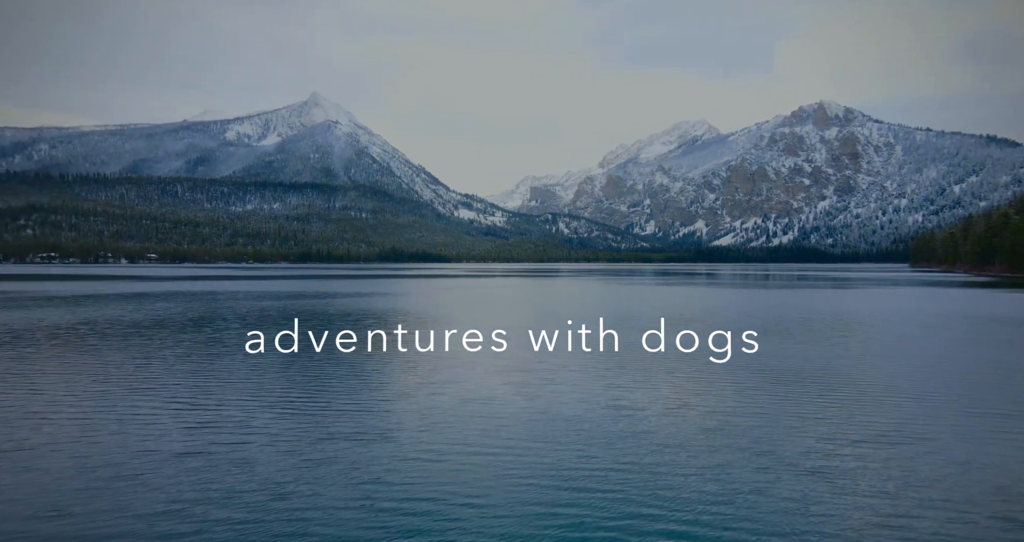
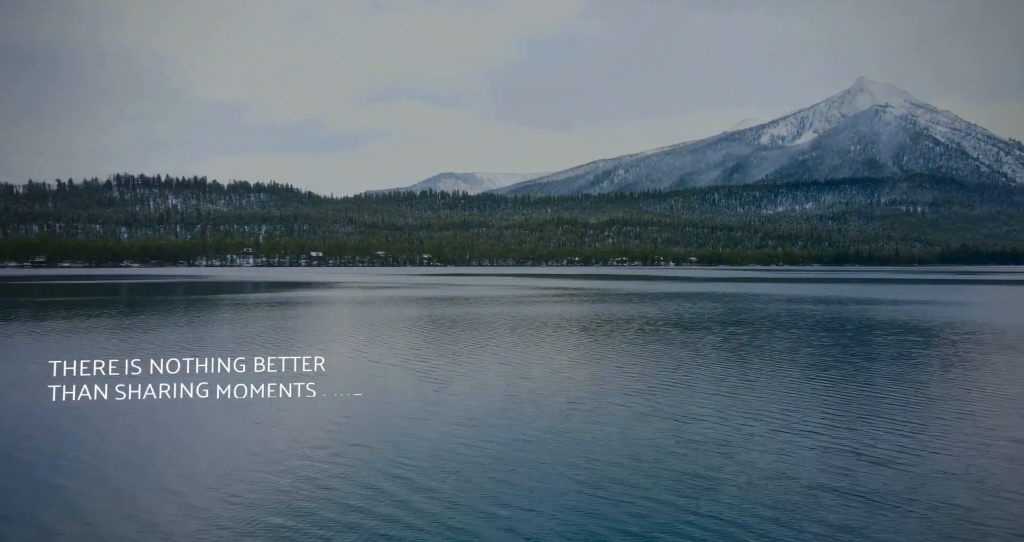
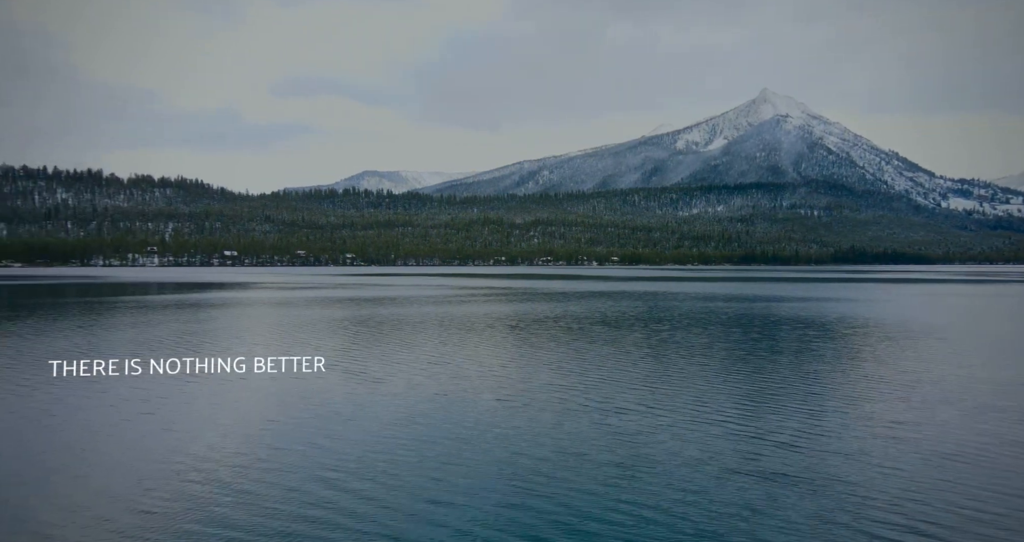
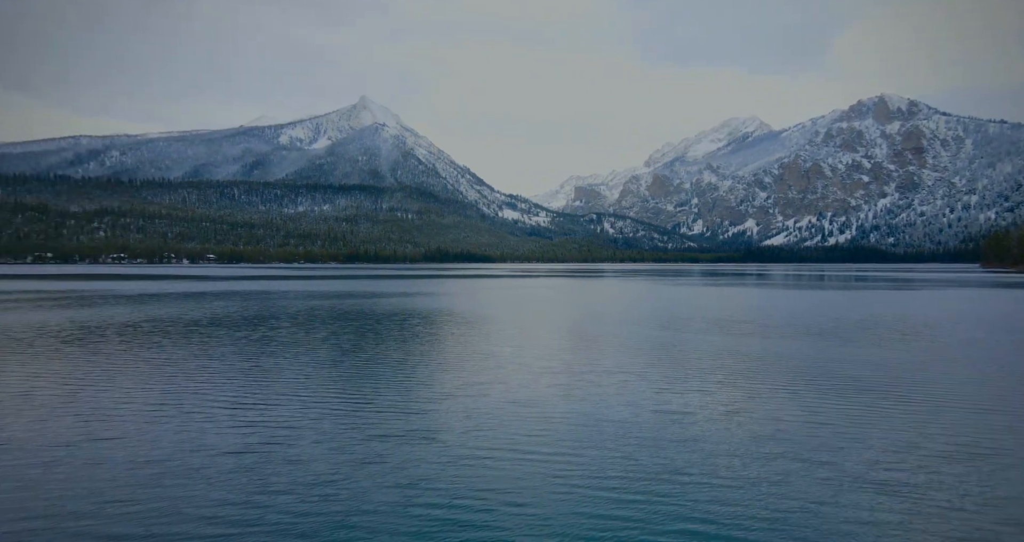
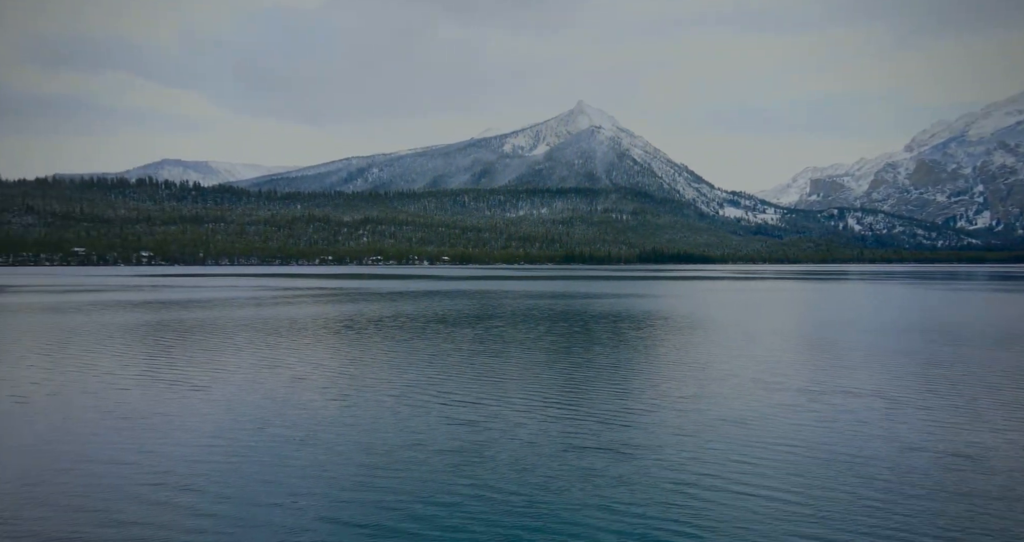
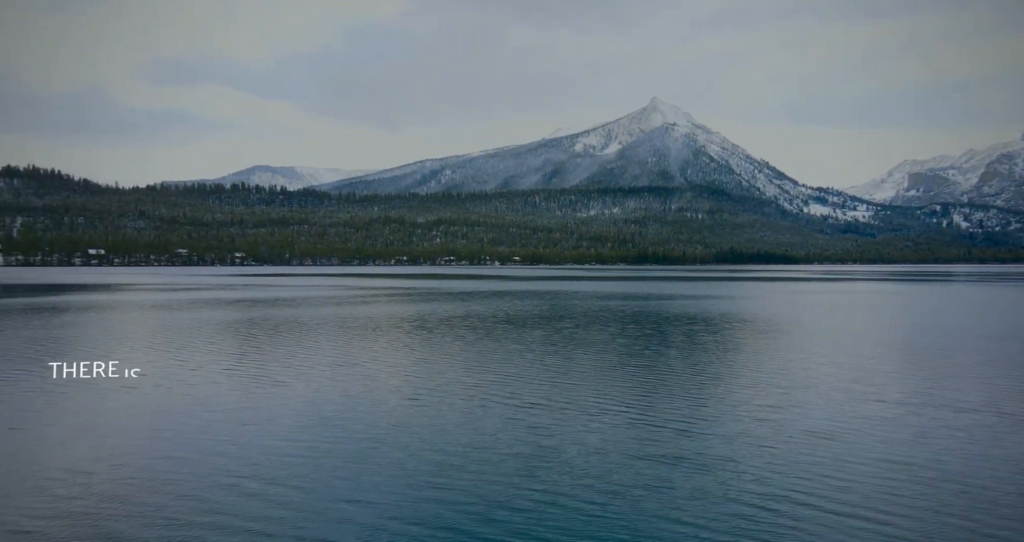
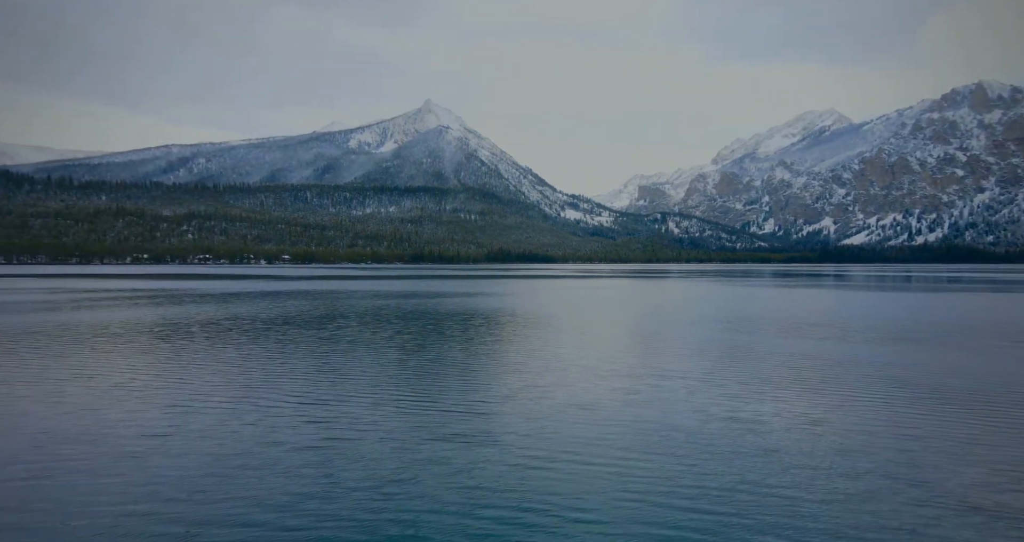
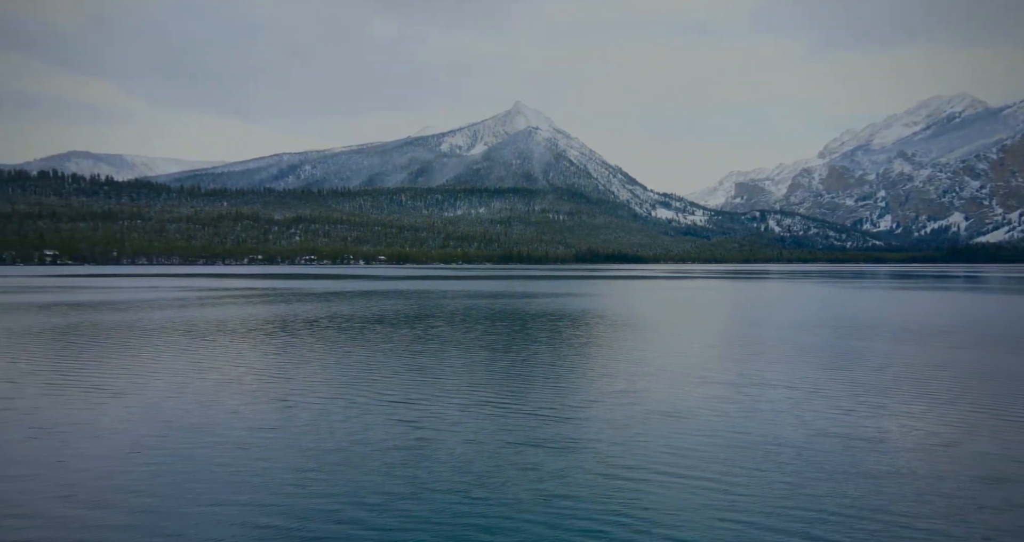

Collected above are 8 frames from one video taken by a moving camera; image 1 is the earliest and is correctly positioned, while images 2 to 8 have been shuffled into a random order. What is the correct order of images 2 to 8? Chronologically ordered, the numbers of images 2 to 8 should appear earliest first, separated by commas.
4, 7, 8, 5, 6, 3, 2
